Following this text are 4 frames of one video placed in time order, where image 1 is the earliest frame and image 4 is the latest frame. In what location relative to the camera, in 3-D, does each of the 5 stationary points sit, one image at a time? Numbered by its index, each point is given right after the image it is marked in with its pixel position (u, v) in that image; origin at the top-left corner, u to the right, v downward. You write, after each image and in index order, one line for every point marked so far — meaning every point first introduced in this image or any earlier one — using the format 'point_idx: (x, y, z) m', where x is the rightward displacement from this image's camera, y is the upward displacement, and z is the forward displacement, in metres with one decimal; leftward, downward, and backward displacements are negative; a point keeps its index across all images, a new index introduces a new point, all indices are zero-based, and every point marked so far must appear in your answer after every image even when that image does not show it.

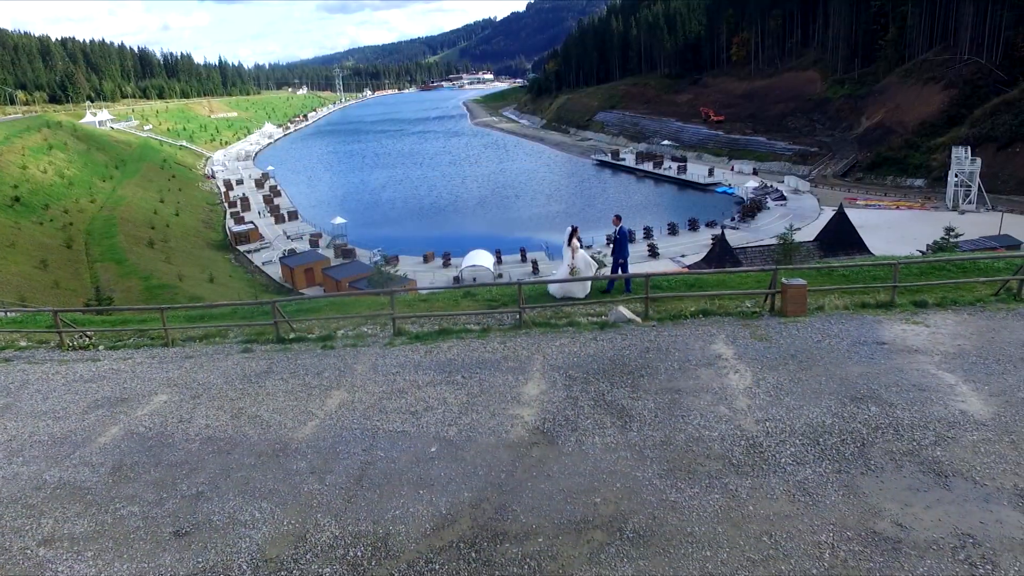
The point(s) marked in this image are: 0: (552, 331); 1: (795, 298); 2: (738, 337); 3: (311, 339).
0: (+0.5, -0.5, +9.5) m
1: (+3.4, -0.1, +9.4) m
2: (+2.5, -0.6, +8.6) m
3: (-2.6, -0.6, +9.8) m
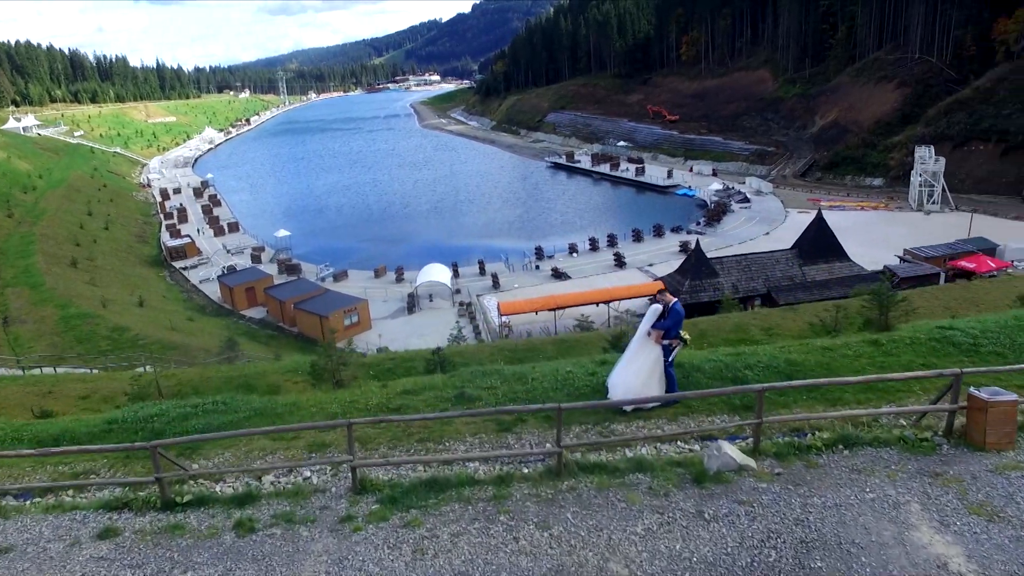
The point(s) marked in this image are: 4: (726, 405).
0: (+0.8, -1.5, +5.8) m
1: (+3.7, -1.0, +5.9) m
2: (+2.8, -1.5, +5.1) m
3: (-2.3, -1.7, +6.0) m
4: (+2.0, -1.1, +7.1) m
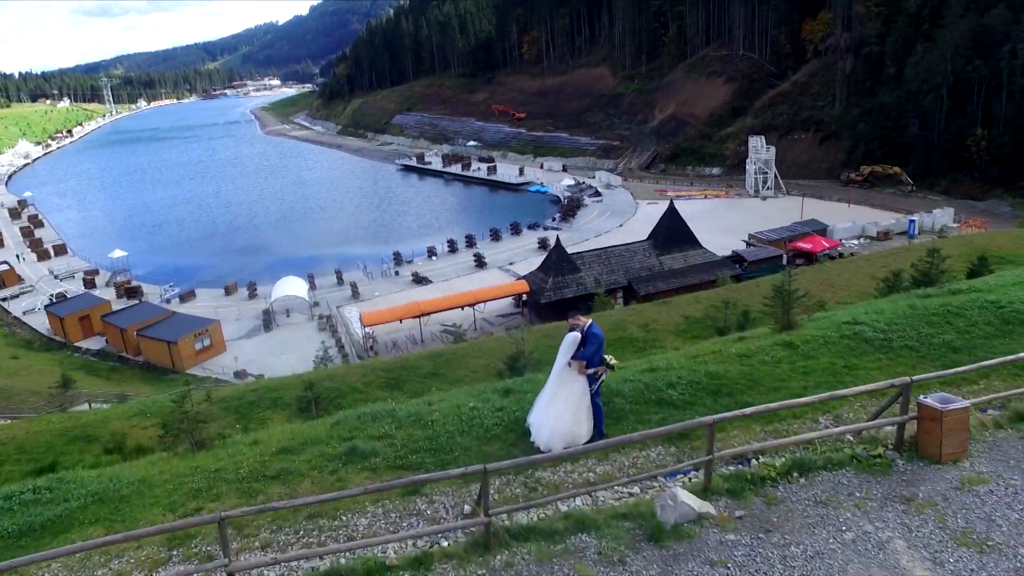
0: (+0.3, -1.7, +4.9) m
1: (+3.1, -1.0, +5.5) m
2: (+2.4, -1.5, +4.6) m
3: (-2.7, -2.1, +4.5) m
4: (+1.2, -1.2, +6.4) m
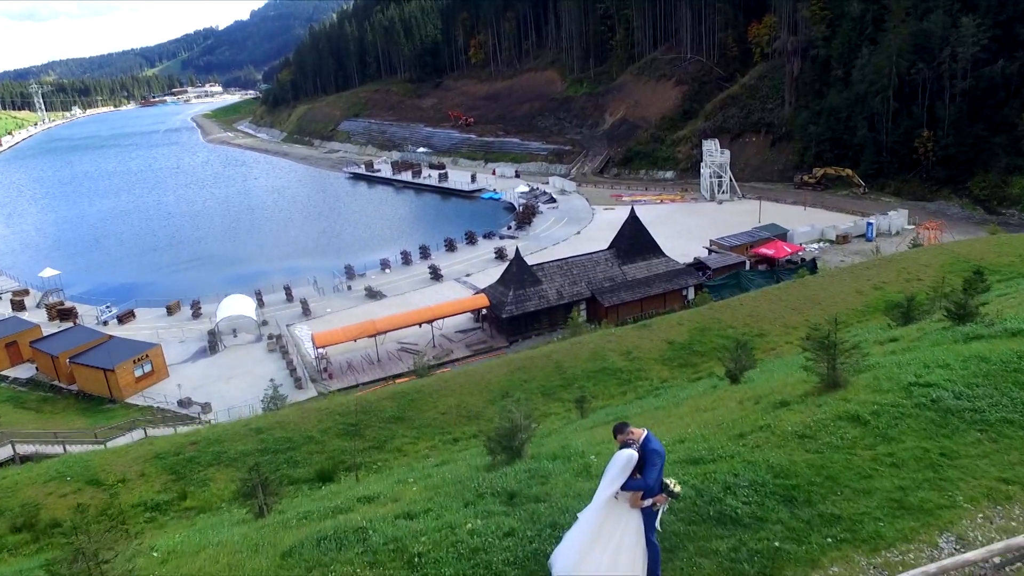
0: (+0.5, -2.2, +3.1) m
1: (+3.3, -1.5, +3.9) m
2: (+2.7, -2.0, +2.9) m
3: (-2.4, -2.7, +2.6) m
4: (+1.3, -1.7, +4.7) m
